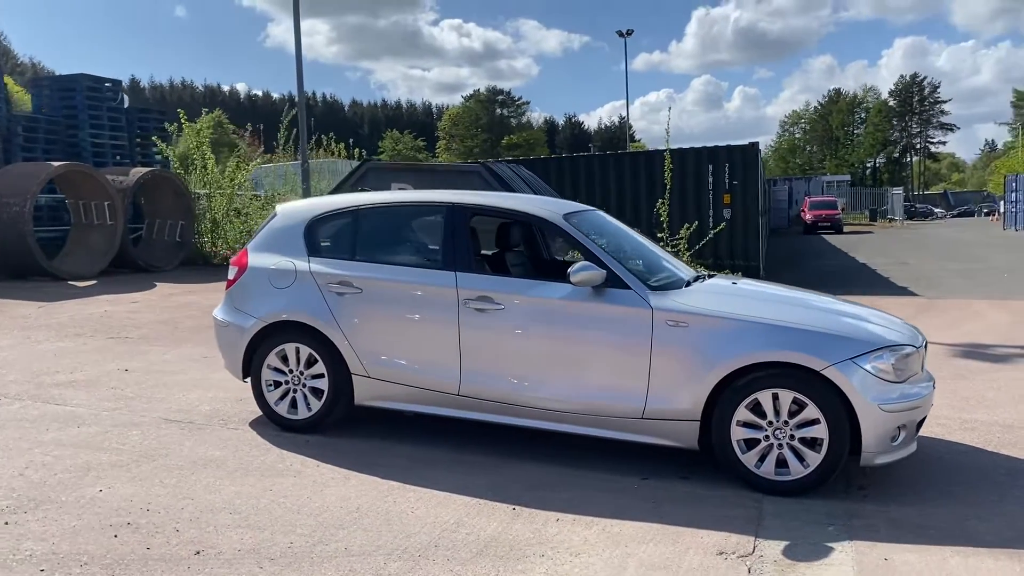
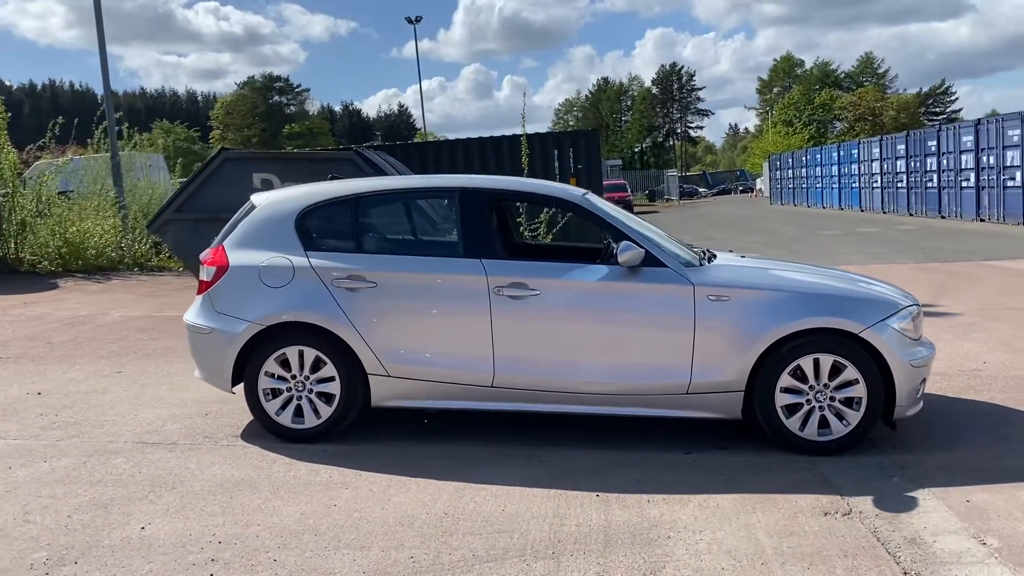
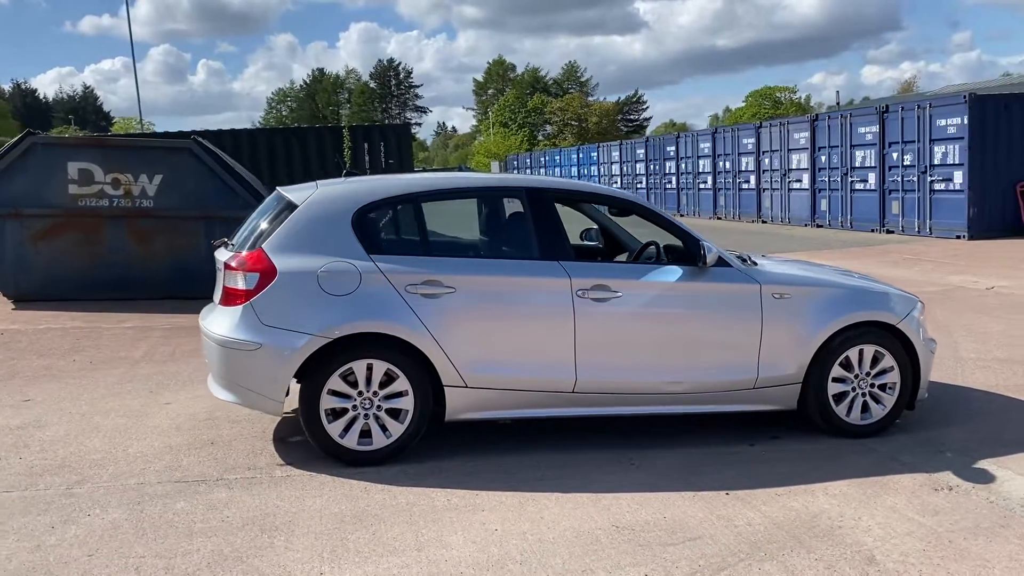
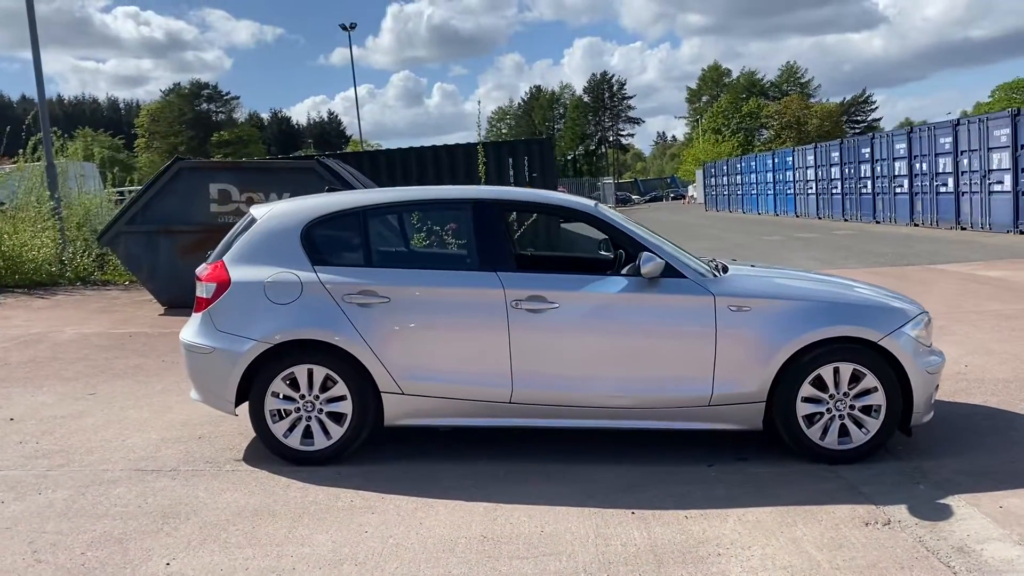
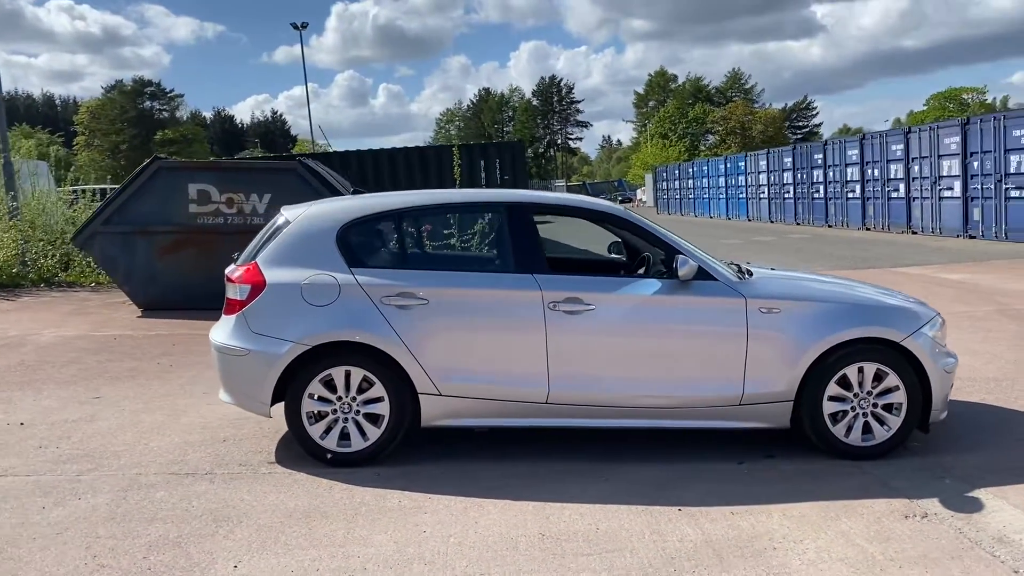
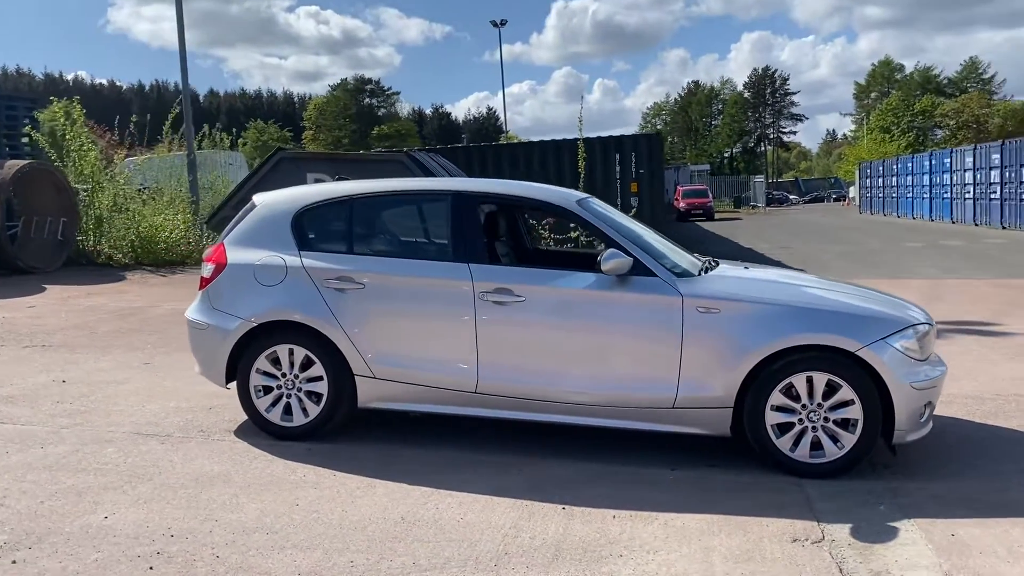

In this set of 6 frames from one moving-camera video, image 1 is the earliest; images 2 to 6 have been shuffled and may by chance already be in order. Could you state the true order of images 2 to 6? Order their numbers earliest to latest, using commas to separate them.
6, 2, 4, 5, 3
